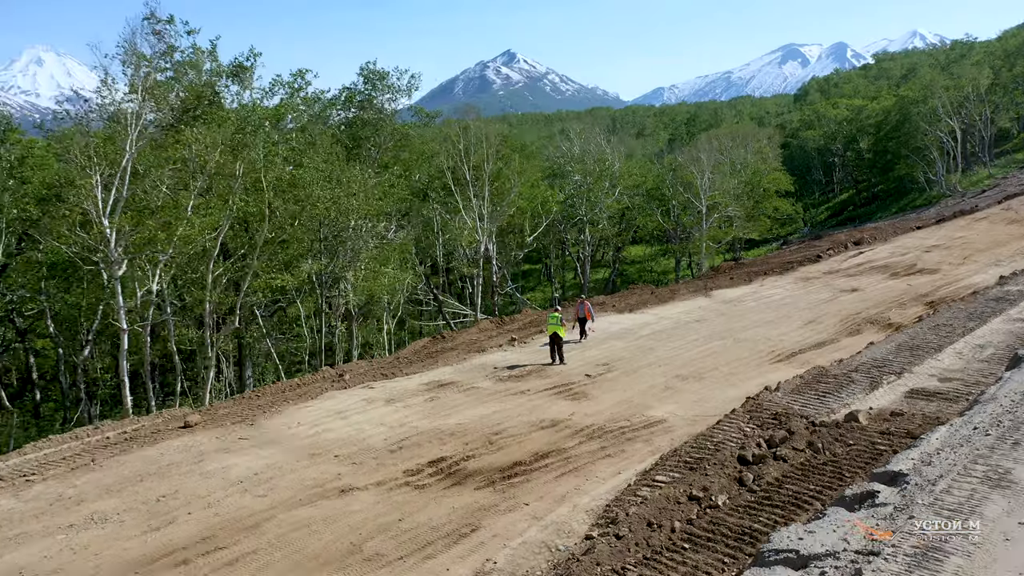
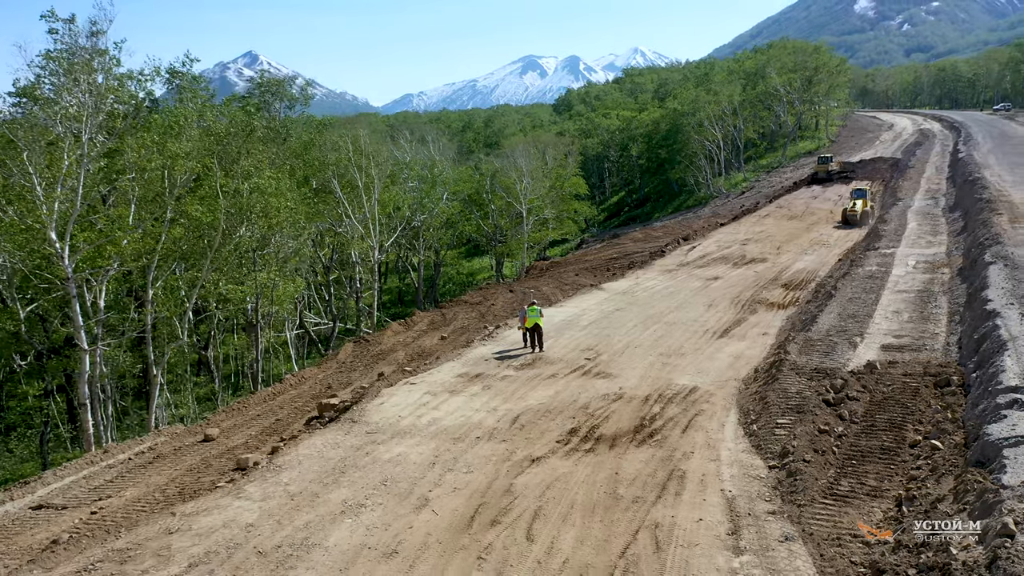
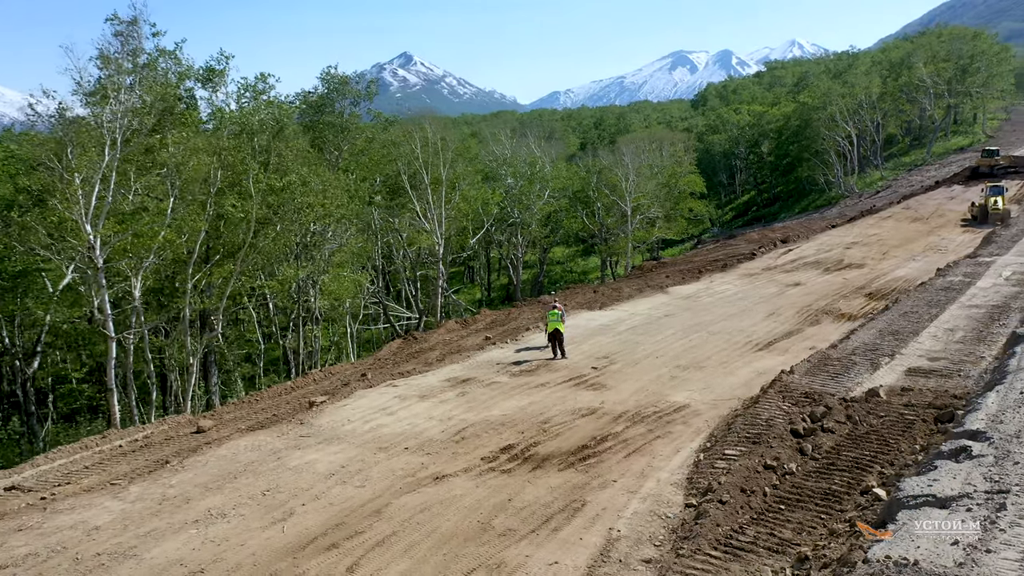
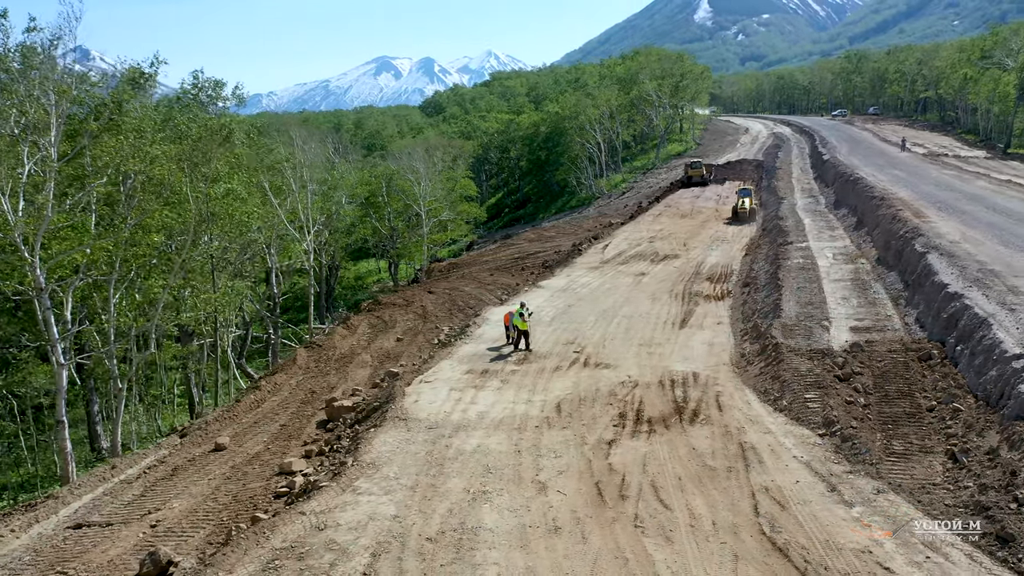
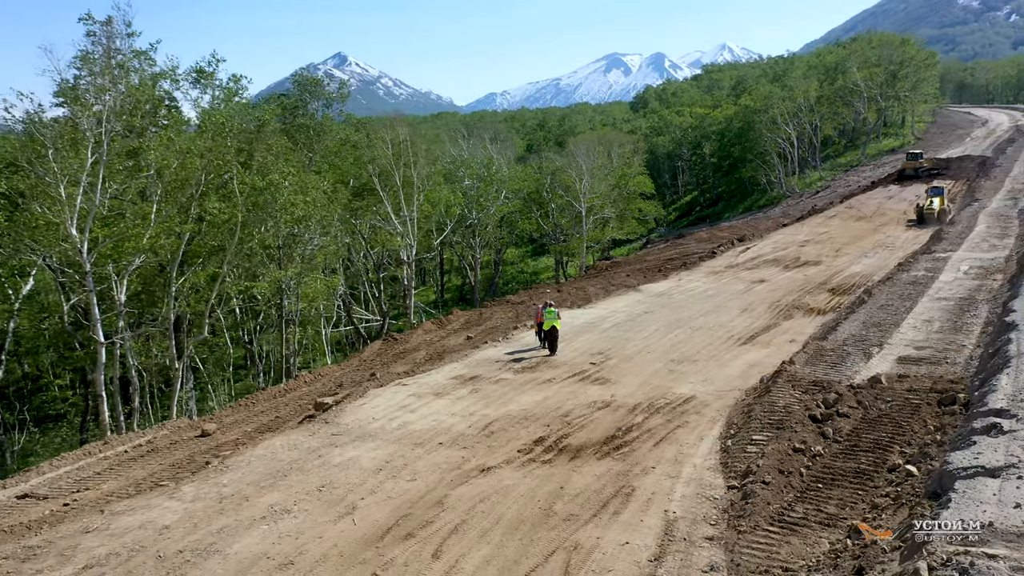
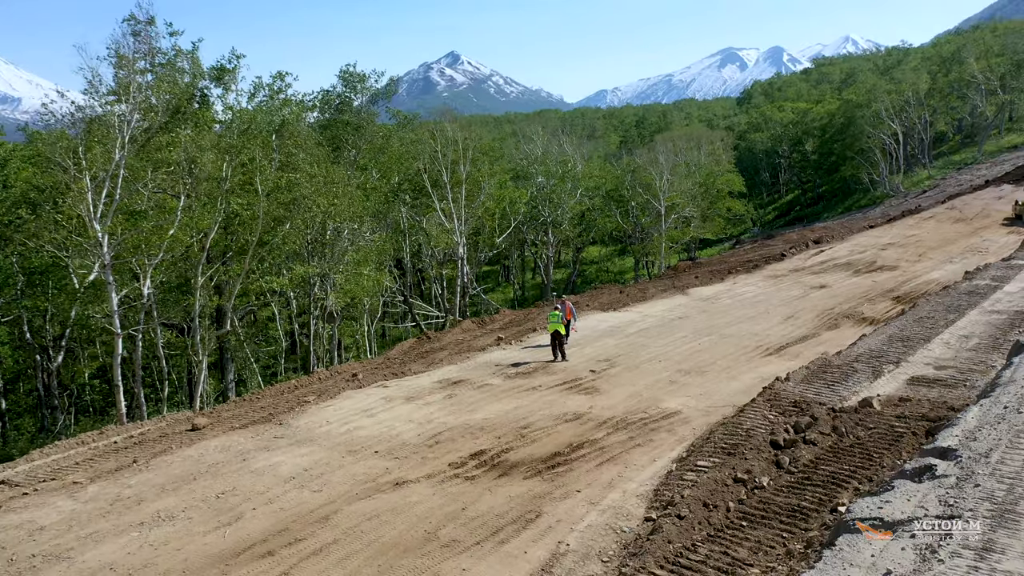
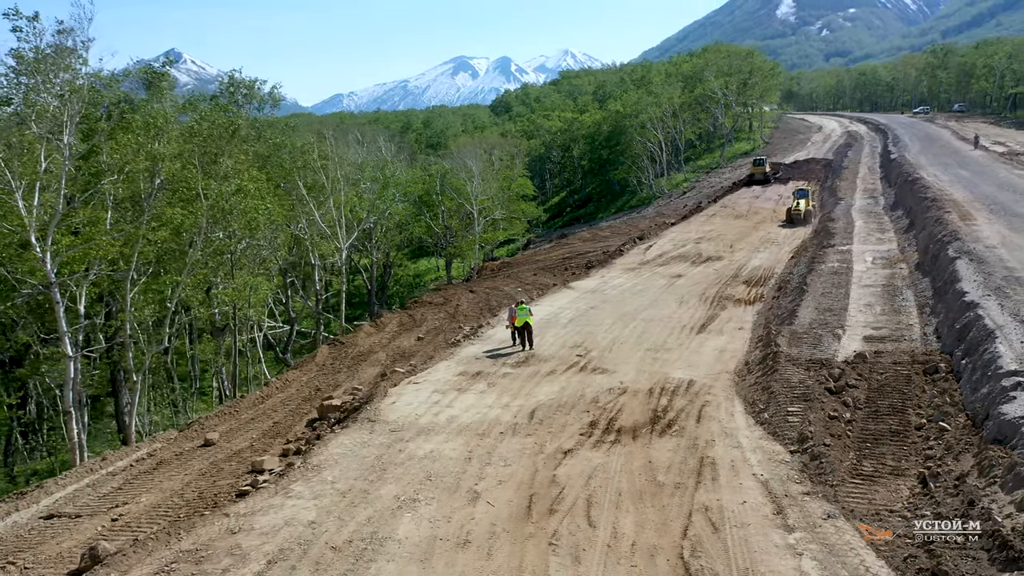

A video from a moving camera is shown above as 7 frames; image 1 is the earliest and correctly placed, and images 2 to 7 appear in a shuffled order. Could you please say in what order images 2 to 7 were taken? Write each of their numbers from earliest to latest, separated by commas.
6, 3, 5, 2, 7, 4
